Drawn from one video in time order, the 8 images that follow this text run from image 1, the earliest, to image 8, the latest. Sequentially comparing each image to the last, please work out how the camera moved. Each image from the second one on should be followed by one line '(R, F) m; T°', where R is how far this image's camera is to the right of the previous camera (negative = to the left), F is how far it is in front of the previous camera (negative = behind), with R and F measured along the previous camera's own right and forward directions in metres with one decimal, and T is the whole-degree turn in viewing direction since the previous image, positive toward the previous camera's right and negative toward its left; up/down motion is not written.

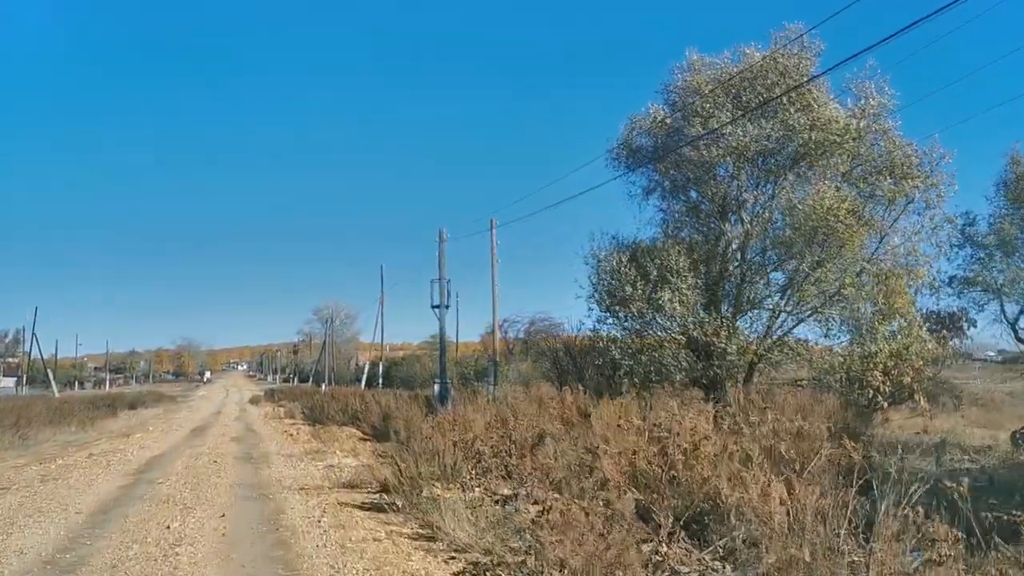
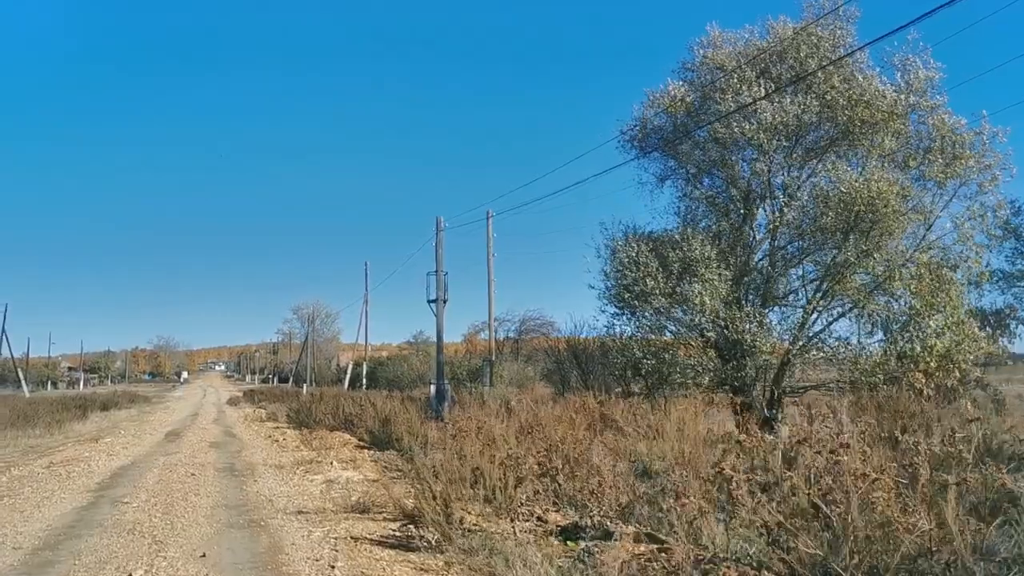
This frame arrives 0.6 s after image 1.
(-0.9, +2.3) m; +2°
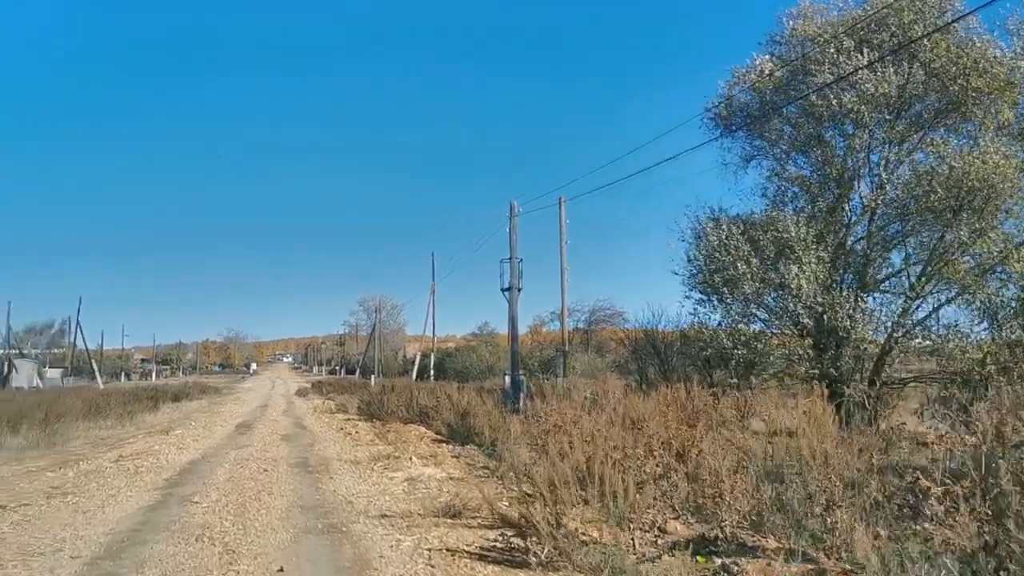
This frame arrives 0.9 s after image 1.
(-0.6, +1.3) m; -4°
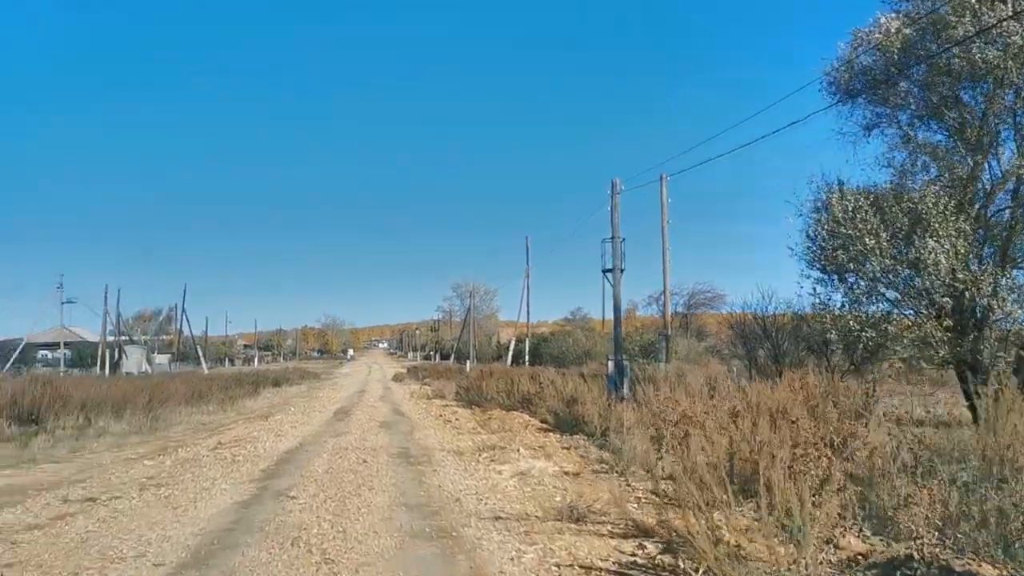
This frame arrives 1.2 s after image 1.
(-0.4, +1.2) m; -7°
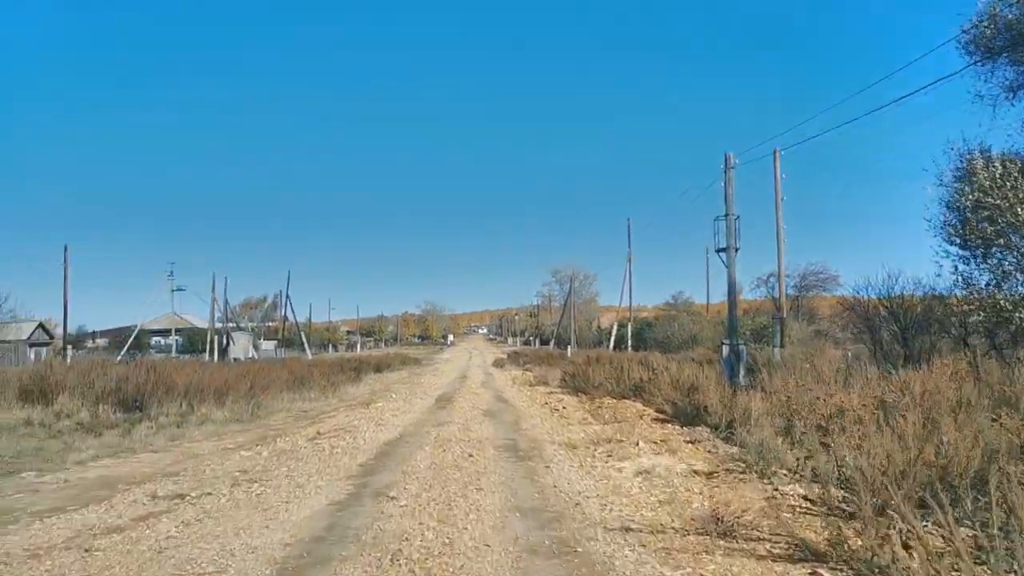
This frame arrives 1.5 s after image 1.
(-0.3, +1.2) m; -7°
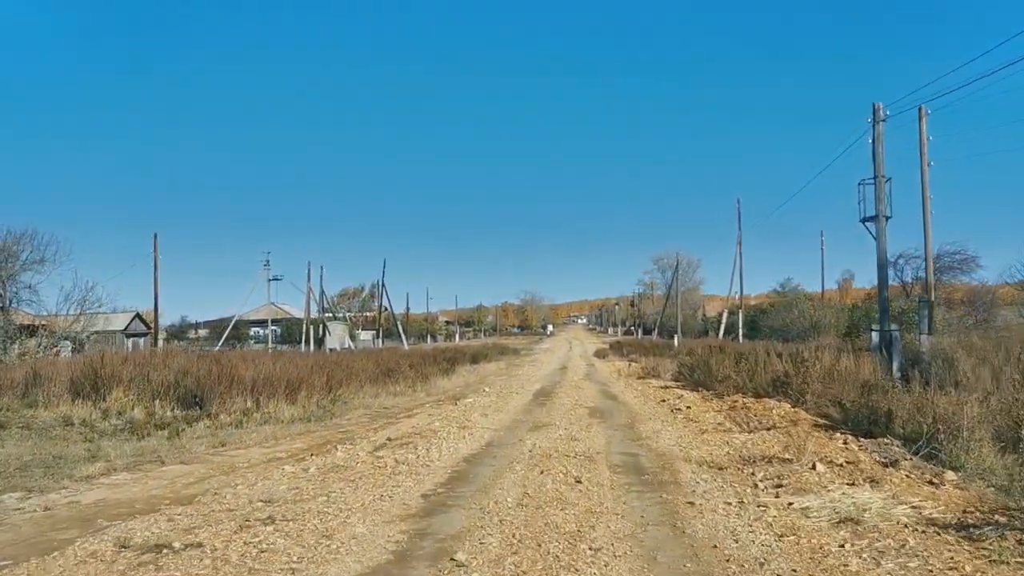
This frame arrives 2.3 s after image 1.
(-0.2, +2.9) m; -7°
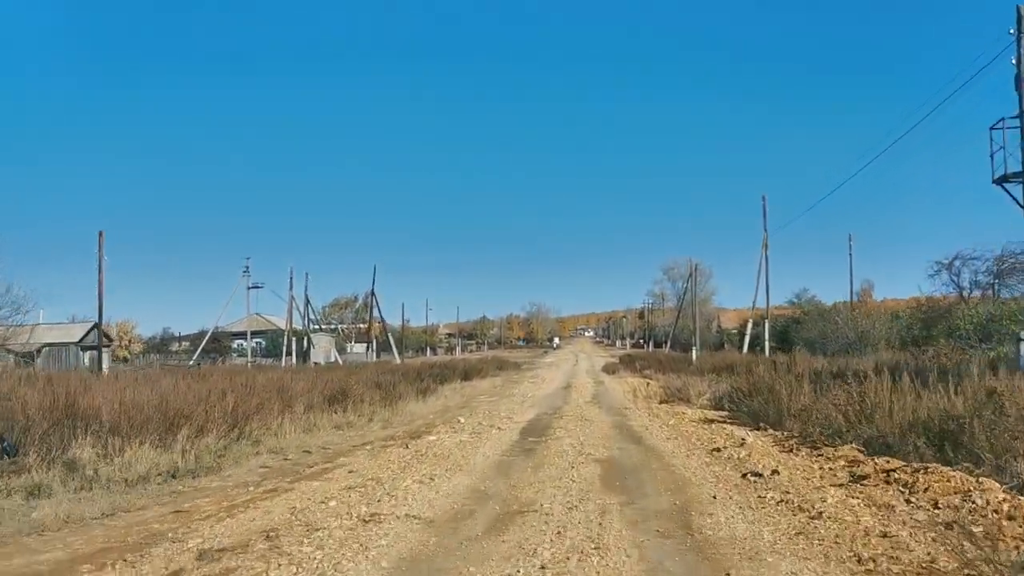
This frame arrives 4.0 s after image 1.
(+0.5, +5.7) m; -1°
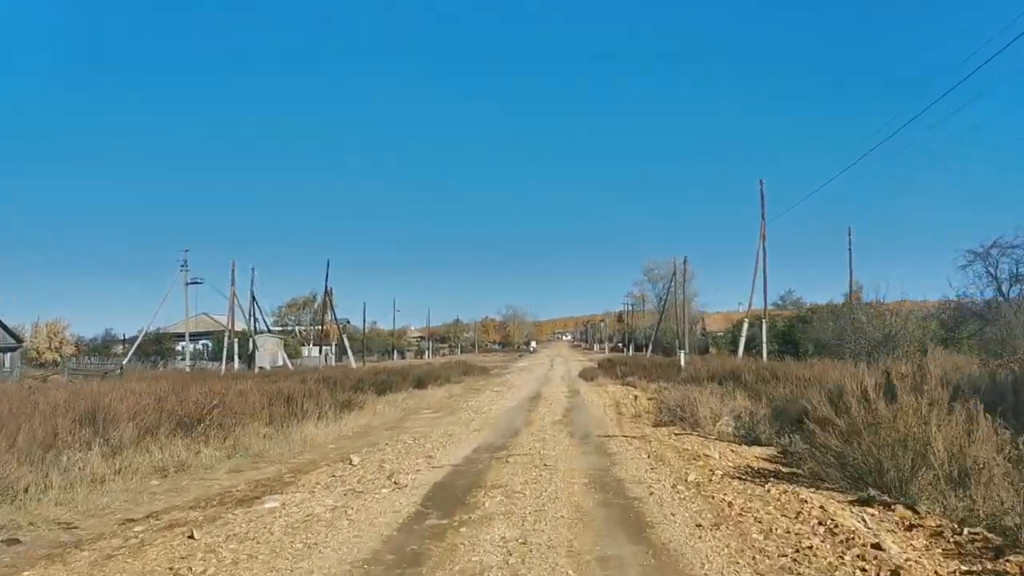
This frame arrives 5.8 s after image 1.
(+0.8, +6.0) m; +2°
